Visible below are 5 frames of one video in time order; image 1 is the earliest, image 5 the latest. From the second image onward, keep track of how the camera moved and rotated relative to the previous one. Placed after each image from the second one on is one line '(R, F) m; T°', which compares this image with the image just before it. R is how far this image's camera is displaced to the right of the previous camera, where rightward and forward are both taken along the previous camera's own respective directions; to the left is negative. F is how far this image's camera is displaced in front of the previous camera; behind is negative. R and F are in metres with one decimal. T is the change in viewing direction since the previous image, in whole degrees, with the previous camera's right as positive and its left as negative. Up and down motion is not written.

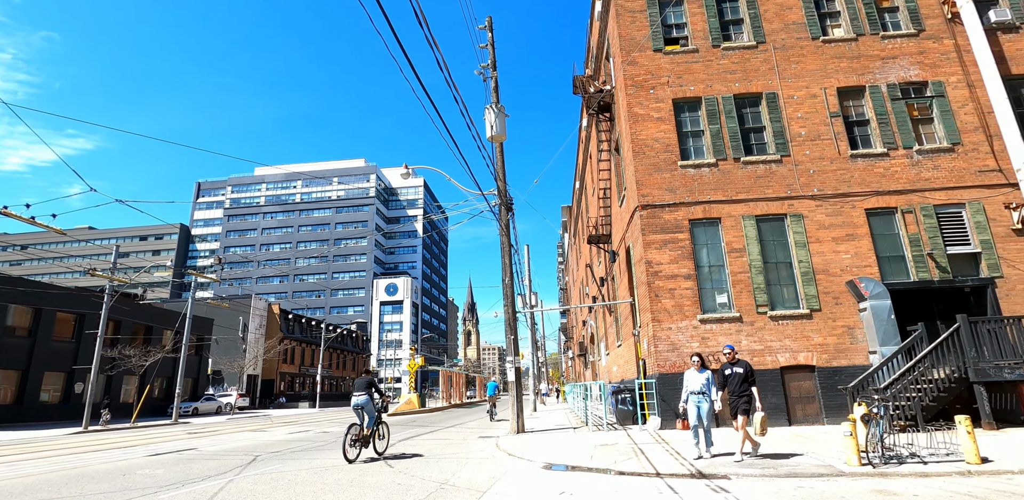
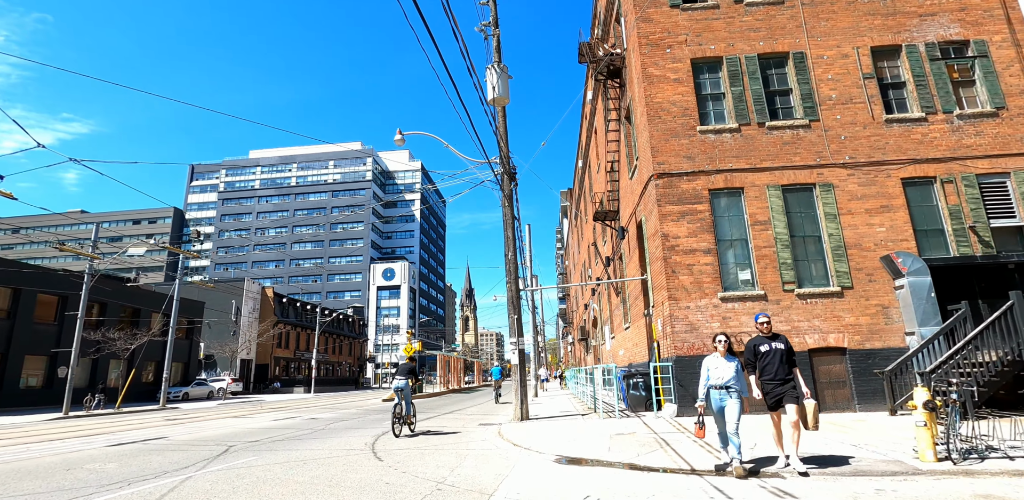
(-0.2, +1.2) m; 0°
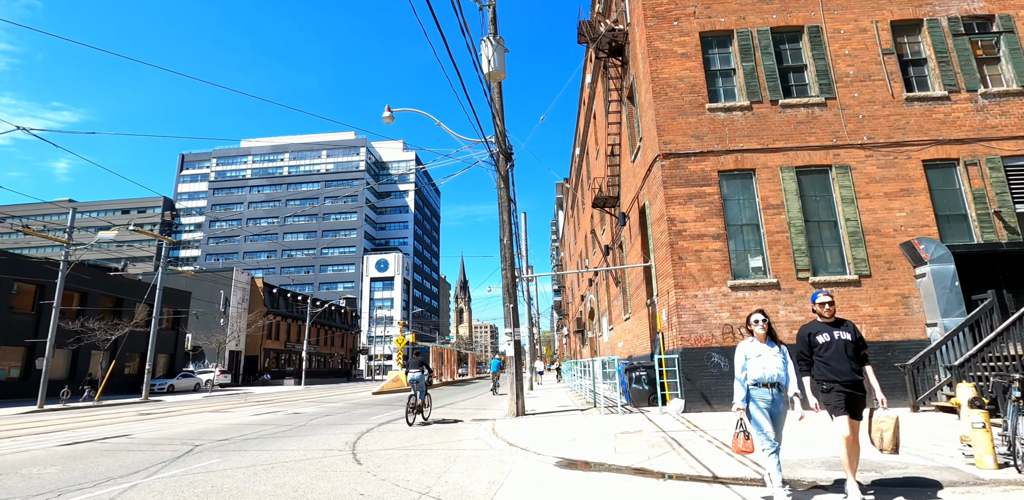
(0.0, +0.9) m; +1°
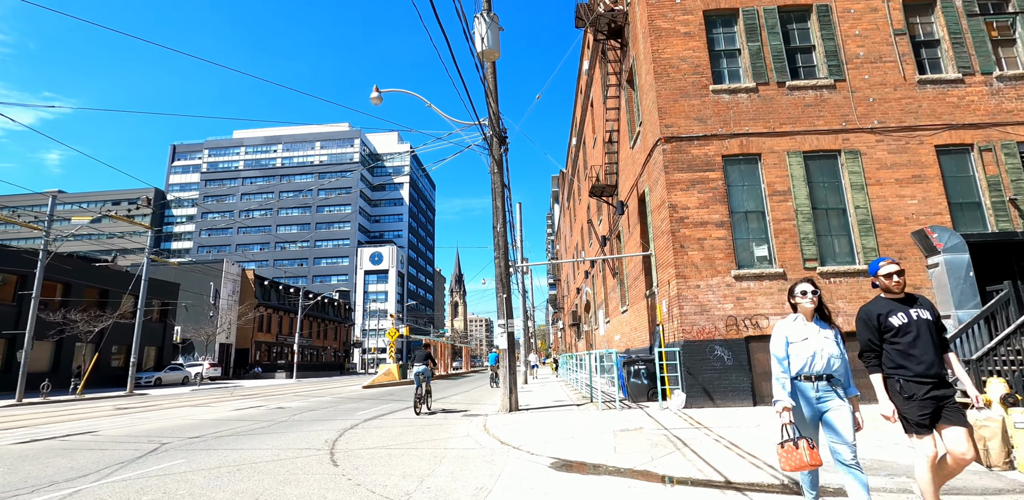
(0.0, +0.6) m; +1°
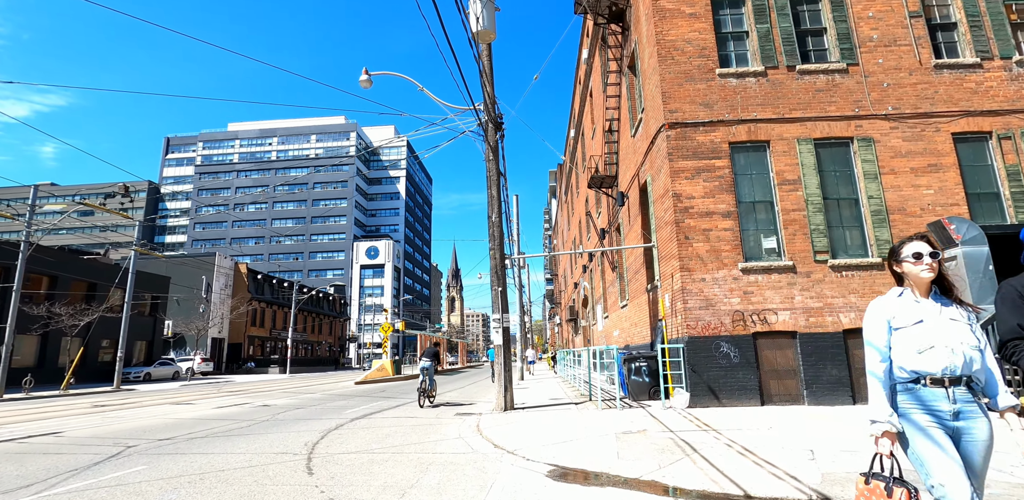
(0.0, +0.6) m; 0°
